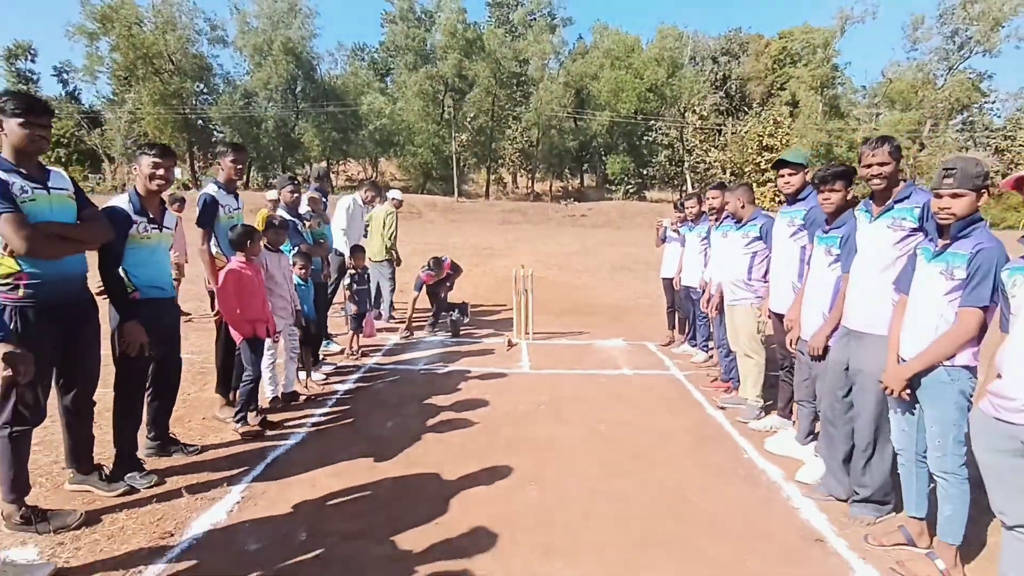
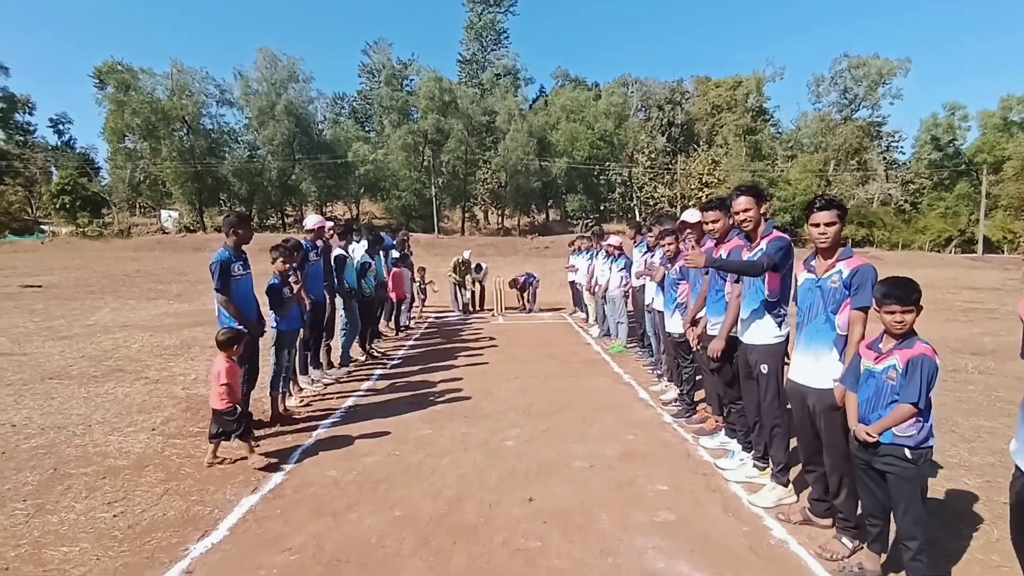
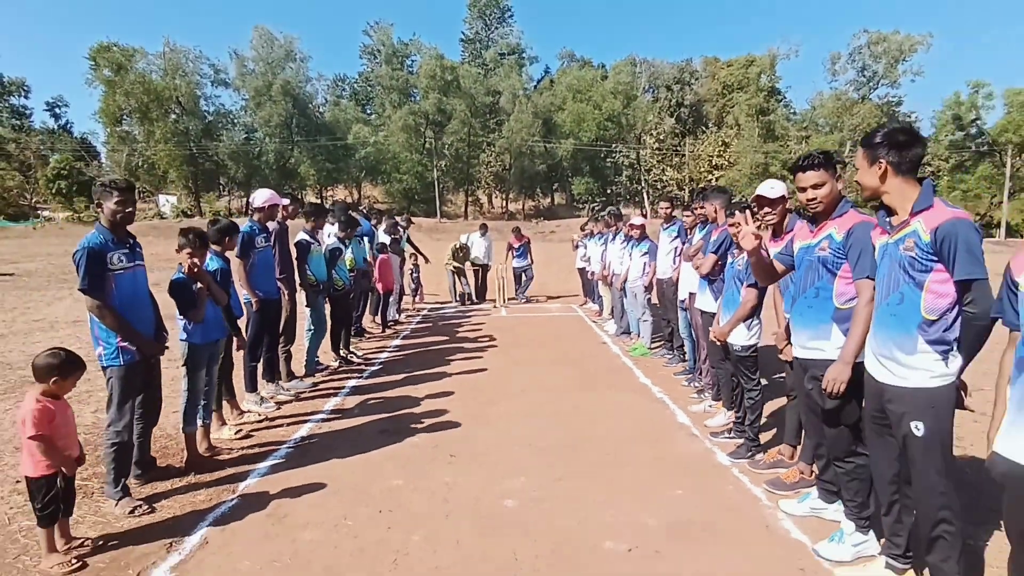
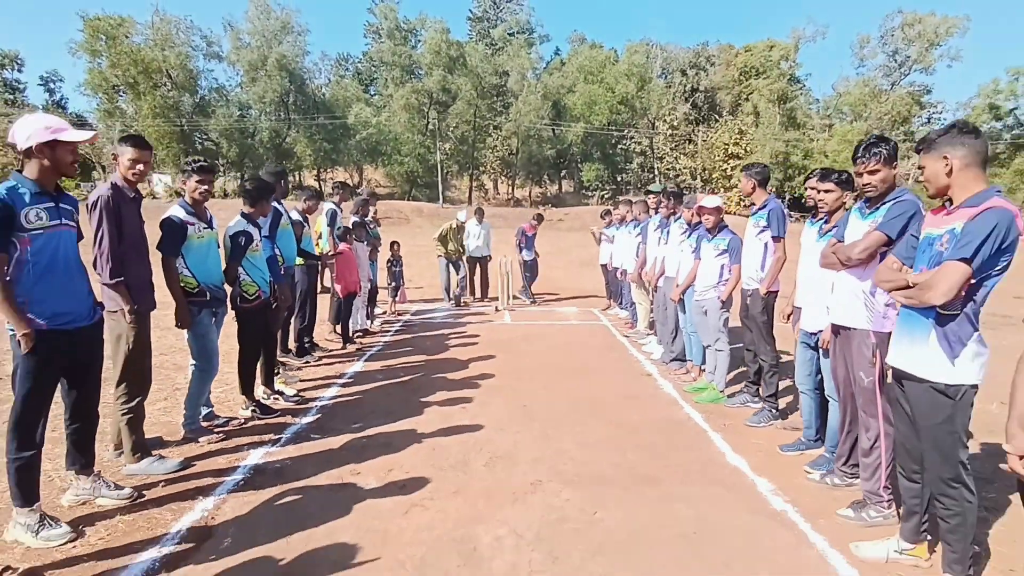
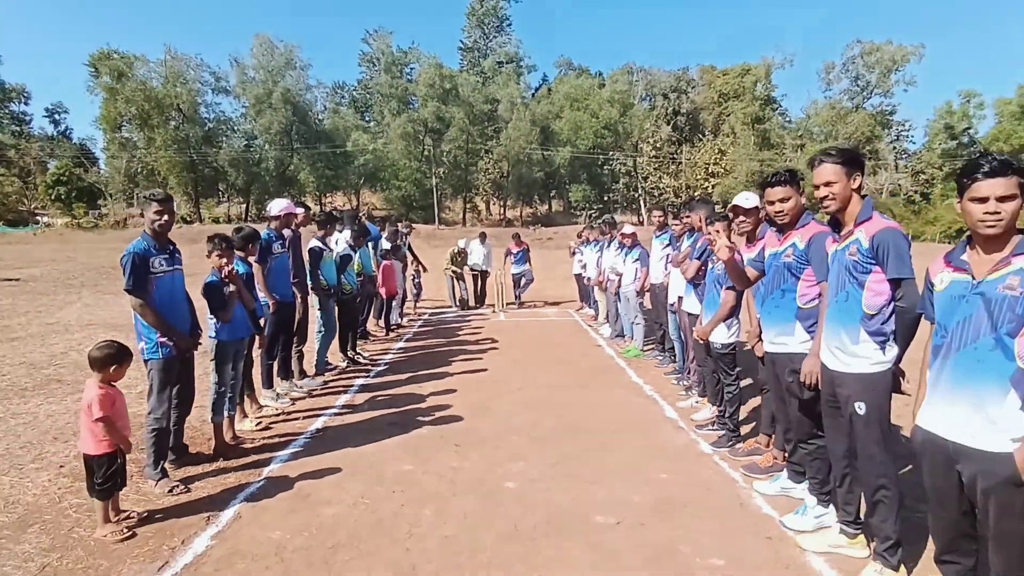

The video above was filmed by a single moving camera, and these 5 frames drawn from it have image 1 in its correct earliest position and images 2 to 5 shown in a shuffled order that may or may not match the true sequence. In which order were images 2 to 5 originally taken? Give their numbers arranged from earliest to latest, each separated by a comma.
4, 3, 5, 2
